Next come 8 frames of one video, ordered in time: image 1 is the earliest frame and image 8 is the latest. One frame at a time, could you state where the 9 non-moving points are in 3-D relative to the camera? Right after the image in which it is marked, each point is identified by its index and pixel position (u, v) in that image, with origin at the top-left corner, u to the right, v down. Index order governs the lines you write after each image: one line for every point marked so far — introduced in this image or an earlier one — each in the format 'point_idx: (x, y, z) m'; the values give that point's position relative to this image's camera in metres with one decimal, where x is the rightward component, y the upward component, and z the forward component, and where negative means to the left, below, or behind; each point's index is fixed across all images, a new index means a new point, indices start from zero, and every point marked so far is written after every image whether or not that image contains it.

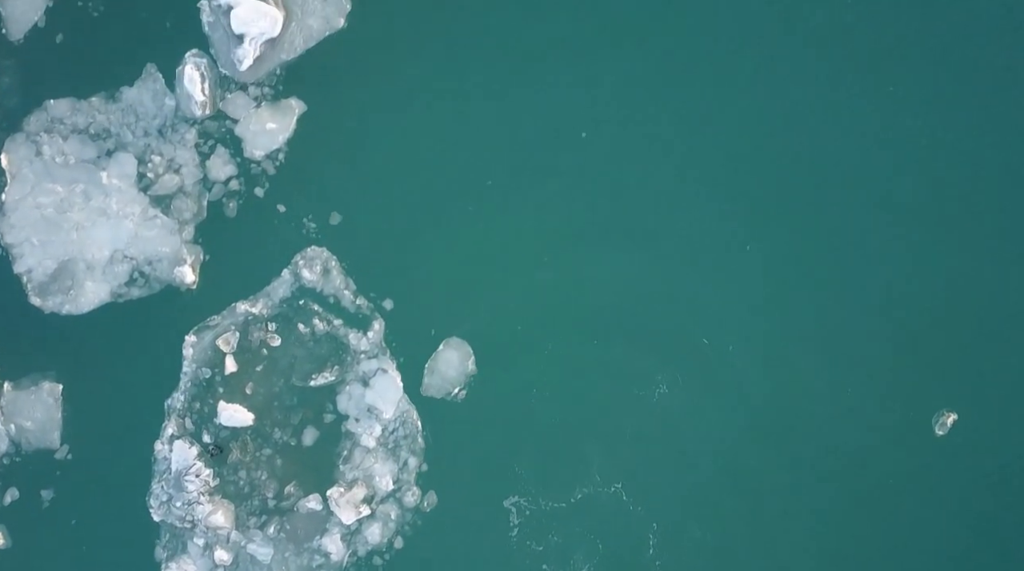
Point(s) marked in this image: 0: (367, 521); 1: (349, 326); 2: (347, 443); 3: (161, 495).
0: (-0.5, -0.9, +5.0) m
1: (-0.6, -0.2, +5.0) m
2: (-0.6, -0.6, +5.0) m
3: (-1.2, -0.7, +4.9) m
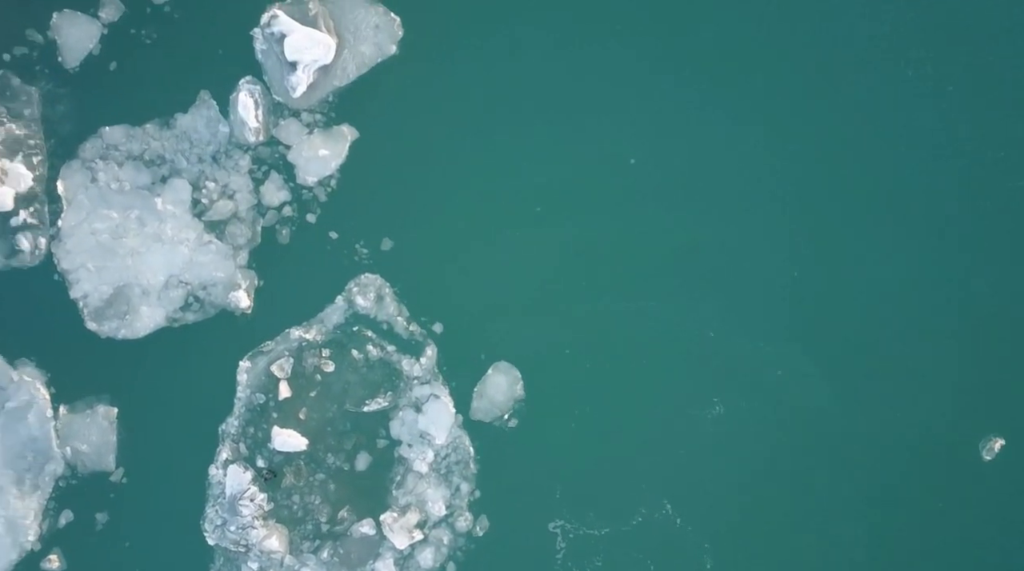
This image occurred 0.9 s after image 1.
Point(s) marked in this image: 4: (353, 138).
0: (-0.3, -0.9, +5.0) m
1: (-0.4, -0.2, +5.1) m
2: (-0.4, -0.7, +5.0) m
3: (-1.1, -0.8, +5.0) m
4: (-0.6, +0.5, +5.1) m
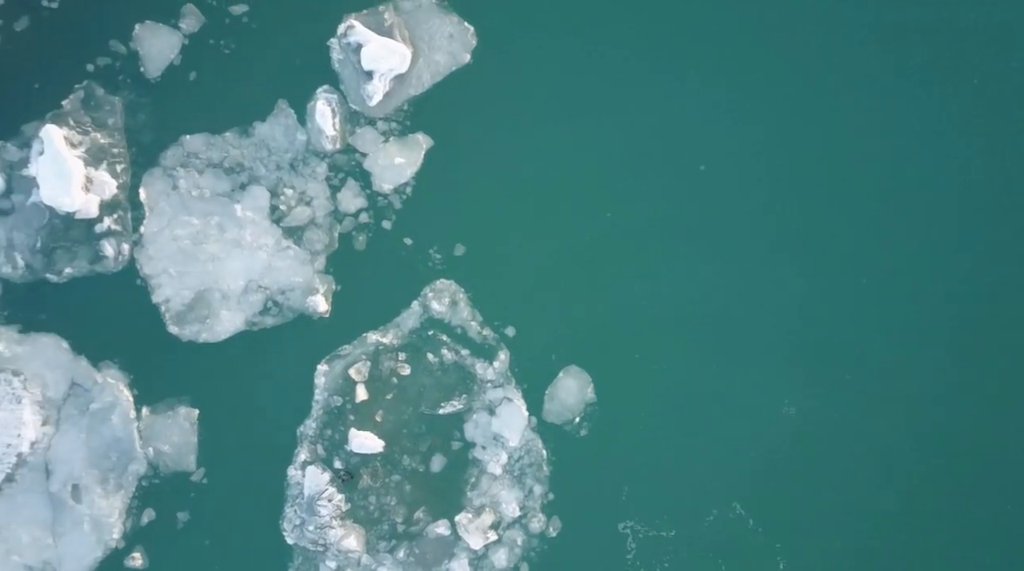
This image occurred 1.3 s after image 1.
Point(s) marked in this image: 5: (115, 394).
0: (-0.1, -1.0, +5.1) m
1: (-0.1, -0.3, +5.1) m
2: (-0.1, -0.7, +5.1) m
3: (-0.8, -0.9, +5.1) m
4: (-0.3, +0.5, +5.2) m
5: (-1.5, -0.4, +5.1) m
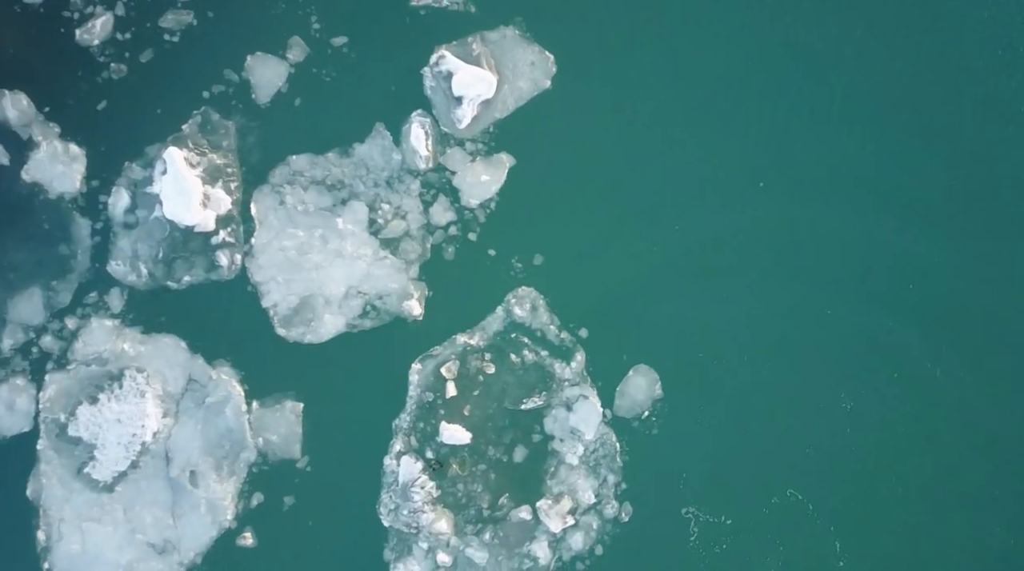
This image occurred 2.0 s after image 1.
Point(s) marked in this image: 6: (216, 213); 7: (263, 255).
0: (+0.2, -1.0, +5.6) m
1: (+0.2, -0.3, +5.6) m
2: (+0.2, -0.7, +5.6) m
3: (-0.5, -0.9, +5.6) m
4: (0.0, +0.5, +5.7) m
5: (-1.1, -0.4, +5.6) m
6: (-1.2, +0.3, +5.6) m
7: (-1.0, +0.1, +5.6) m
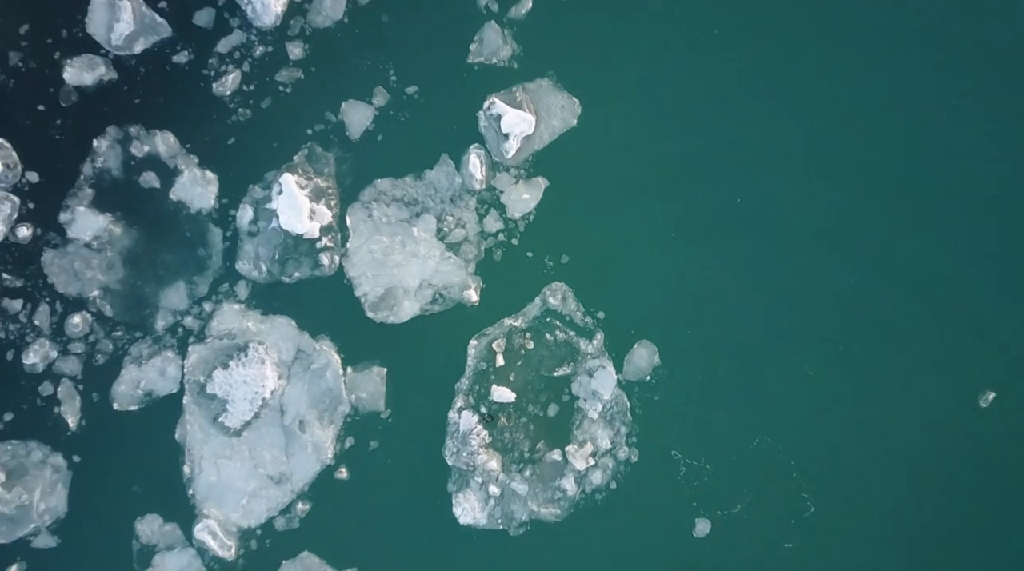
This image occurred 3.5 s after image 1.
0: (+0.4, -1.0, +7.2) m
1: (+0.3, -0.3, +7.2) m
2: (+0.3, -0.7, +7.2) m
3: (-0.3, -0.8, +7.2) m
4: (+0.2, +0.5, +7.3) m
5: (-1.0, -0.4, +7.3) m
6: (-1.0, +0.3, +7.2) m
7: (-0.8, +0.2, +7.3) m
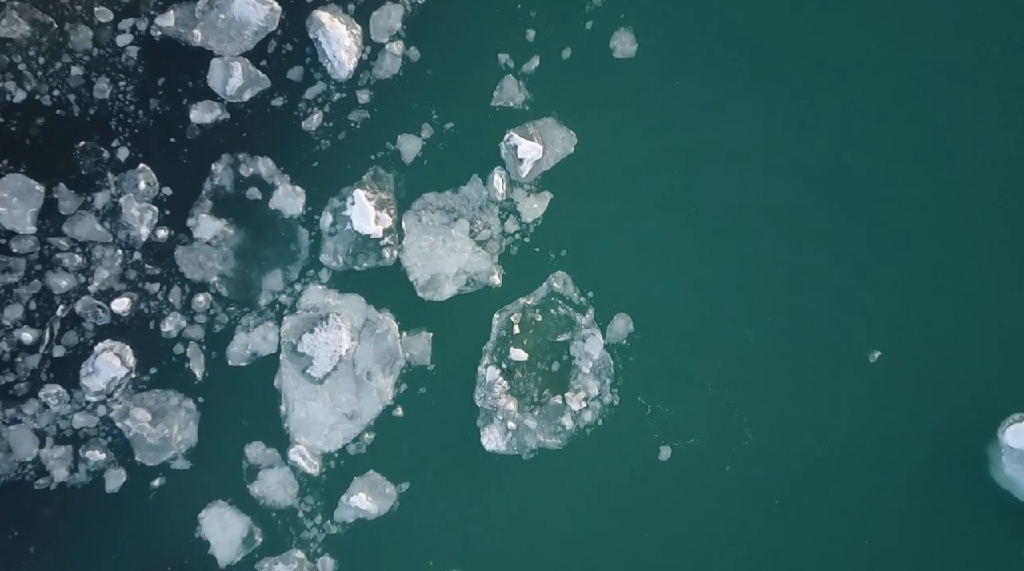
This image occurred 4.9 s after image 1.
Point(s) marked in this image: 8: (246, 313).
0: (+0.5, -0.9, +9.6) m
1: (+0.4, -0.2, +9.6) m
2: (+0.4, -0.6, +9.6) m
3: (-0.2, -0.8, +9.6) m
4: (+0.3, +0.6, +9.7) m
5: (-0.9, -0.3, +9.7) m
6: (-0.9, +0.4, +9.7) m
7: (-0.7, +0.2, +9.8) m
8: (-1.5, -0.1, +7.6) m
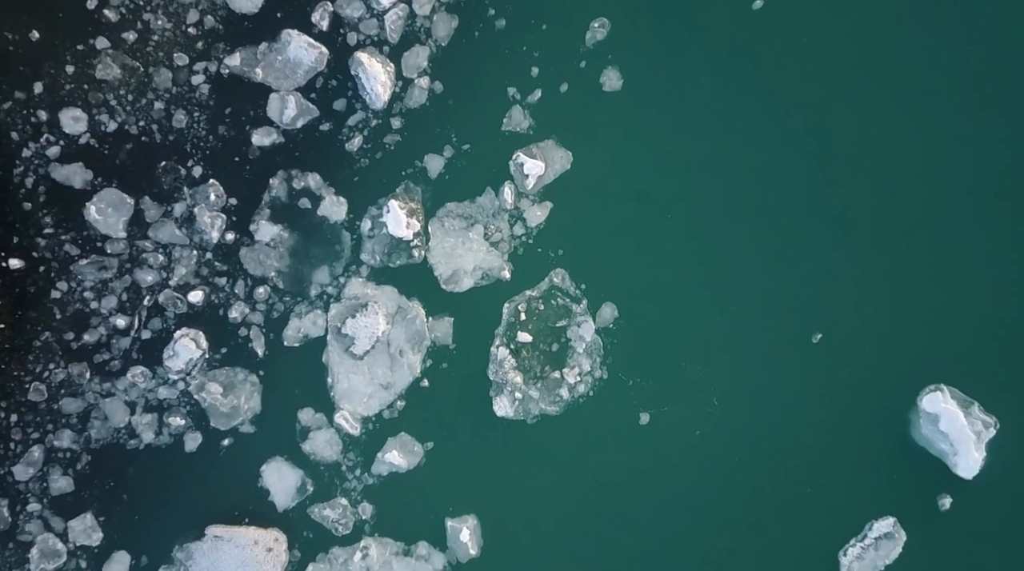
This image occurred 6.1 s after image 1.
0: (+0.6, -0.8, +11.5) m
1: (+0.5, -0.1, +11.6) m
2: (+0.5, -0.5, +11.6) m
3: (-0.2, -0.7, +11.6) m
4: (+0.3, +0.7, +11.7) m
5: (-0.8, -0.2, +11.7) m
6: (-0.9, +0.5, +11.7) m
7: (-0.7, +0.3, +11.8) m
8: (-1.5, -0.1, +9.6) m
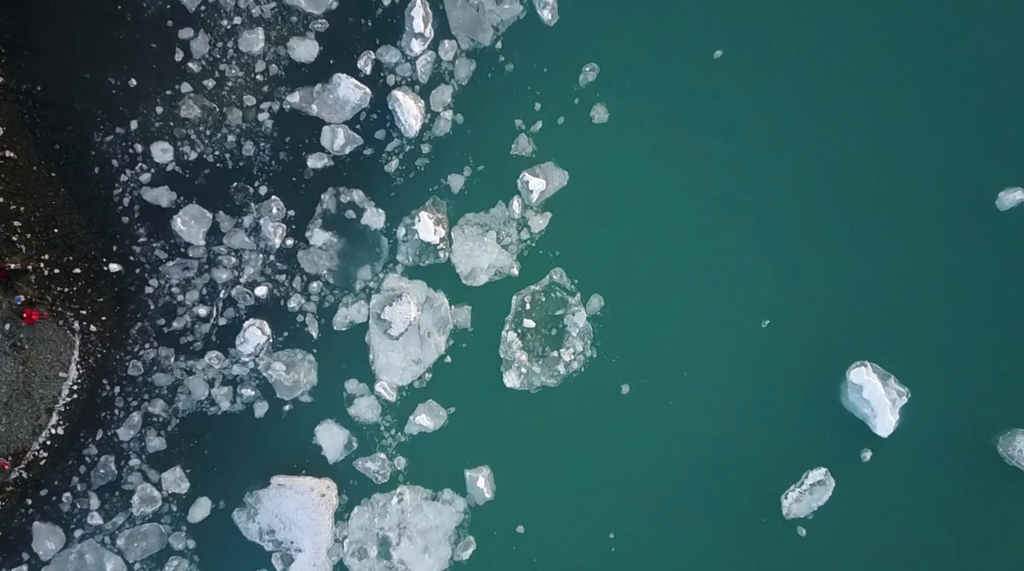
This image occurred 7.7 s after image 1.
0: (+0.6, -0.8, +14.2) m
1: (+0.6, -0.1, +14.2) m
2: (+0.6, -0.5, +14.2) m
3: (-0.1, -0.7, +14.3) m
4: (+0.4, +0.7, +14.3) m
5: (-0.7, -0.2, +14.4) m
6: (-0.8, +0.5, +14.4) m
7: (-0.6, +0.3, +14.4) m
8: (-1.5, -0.1, +12.3) m
